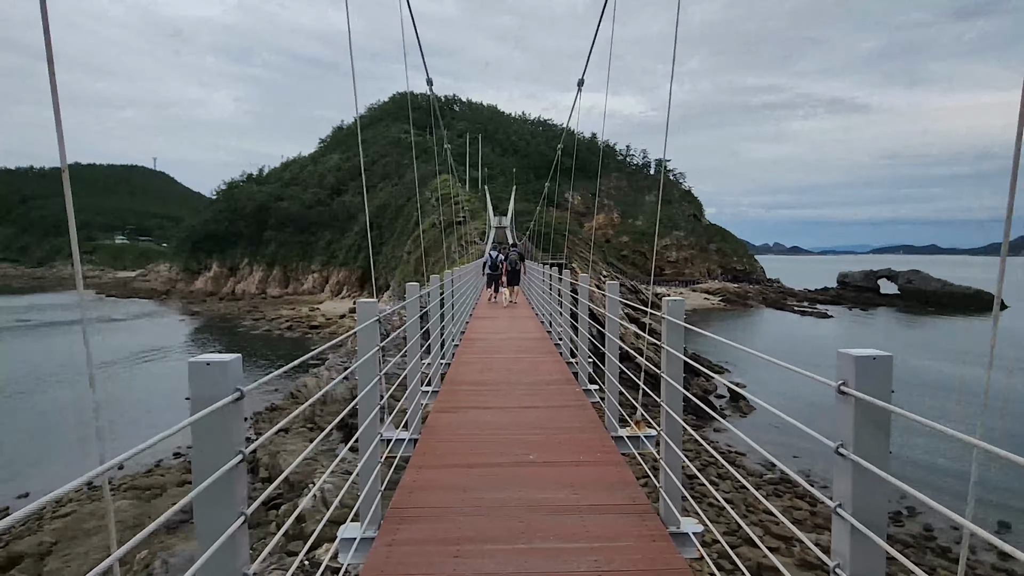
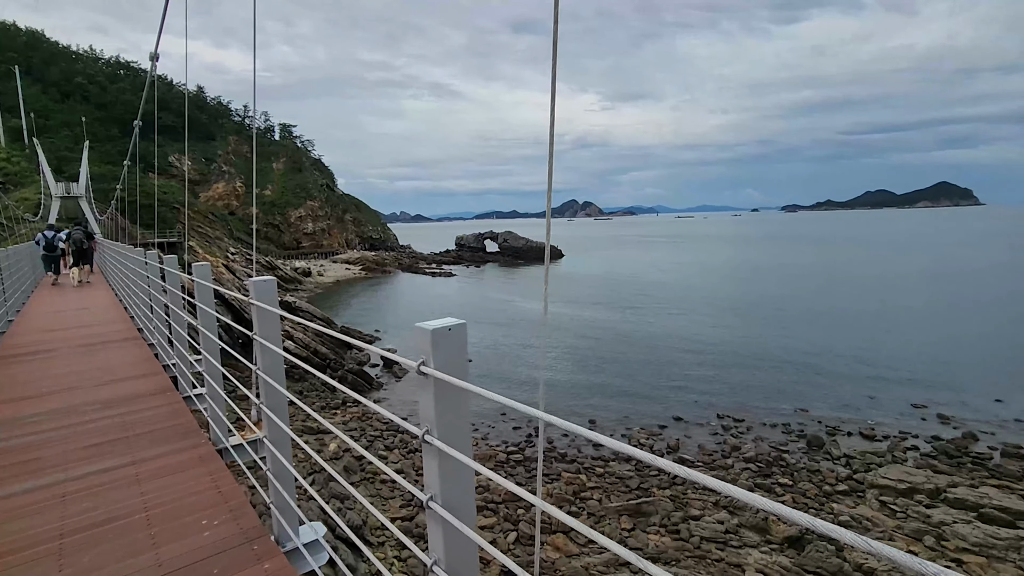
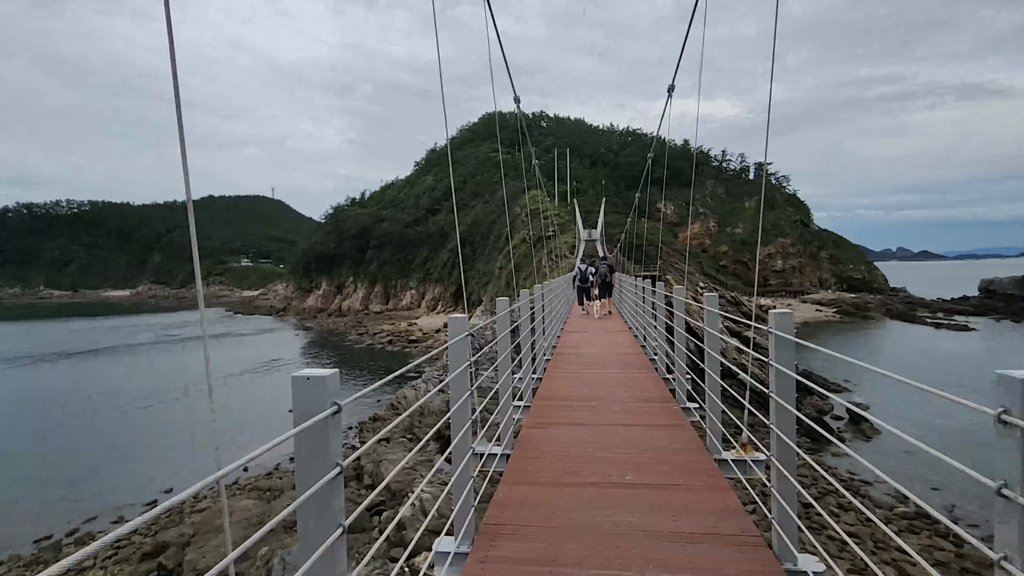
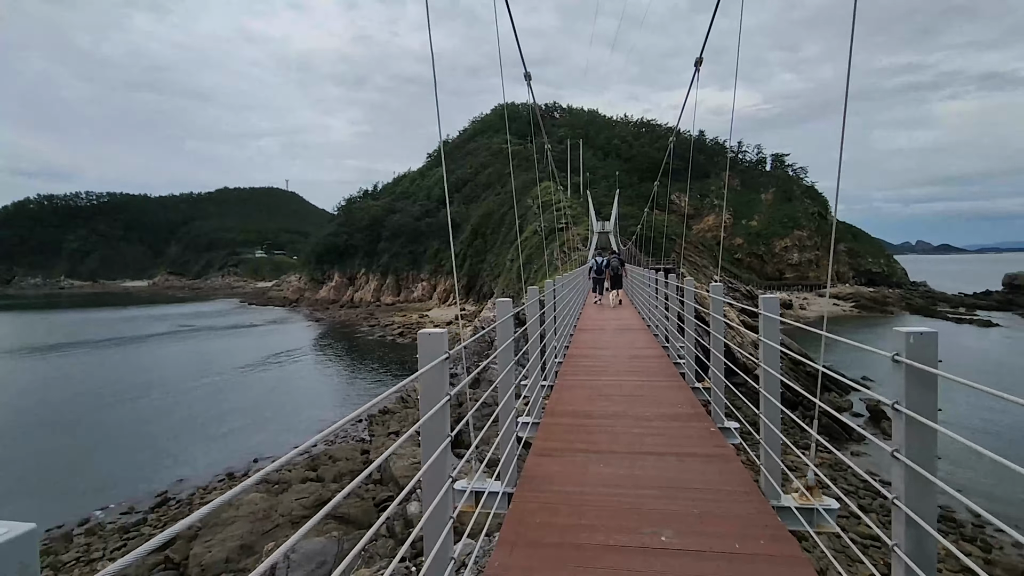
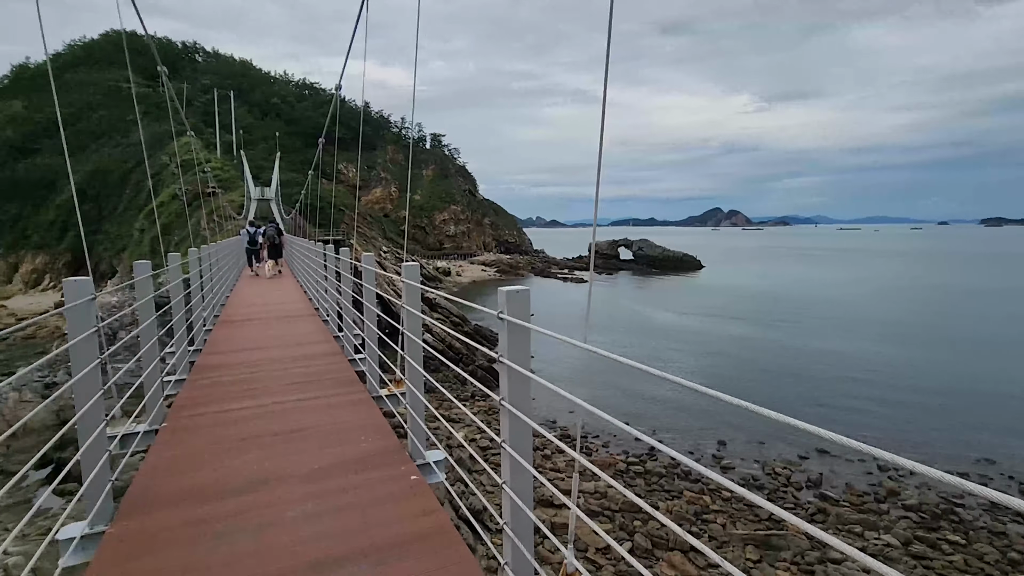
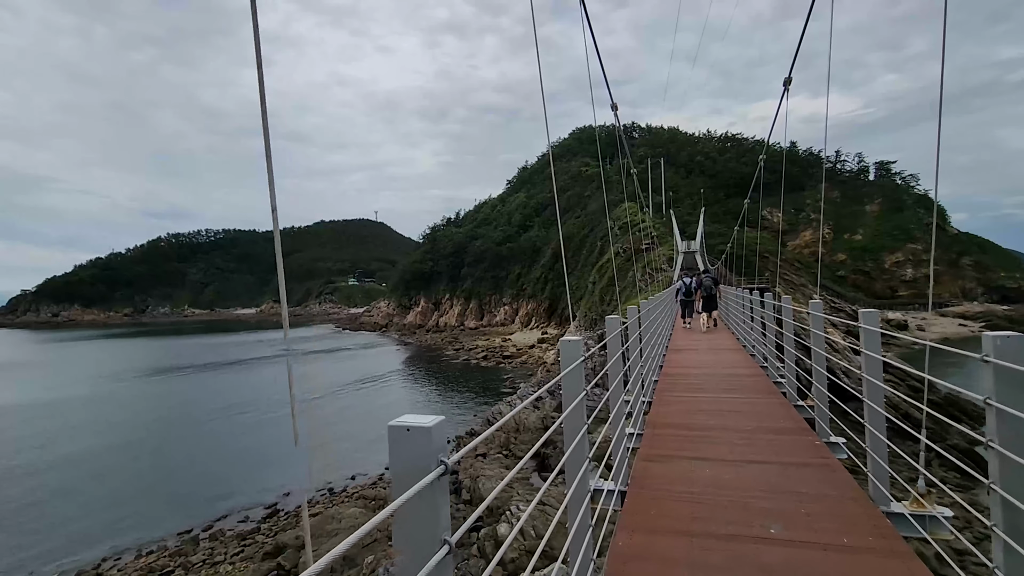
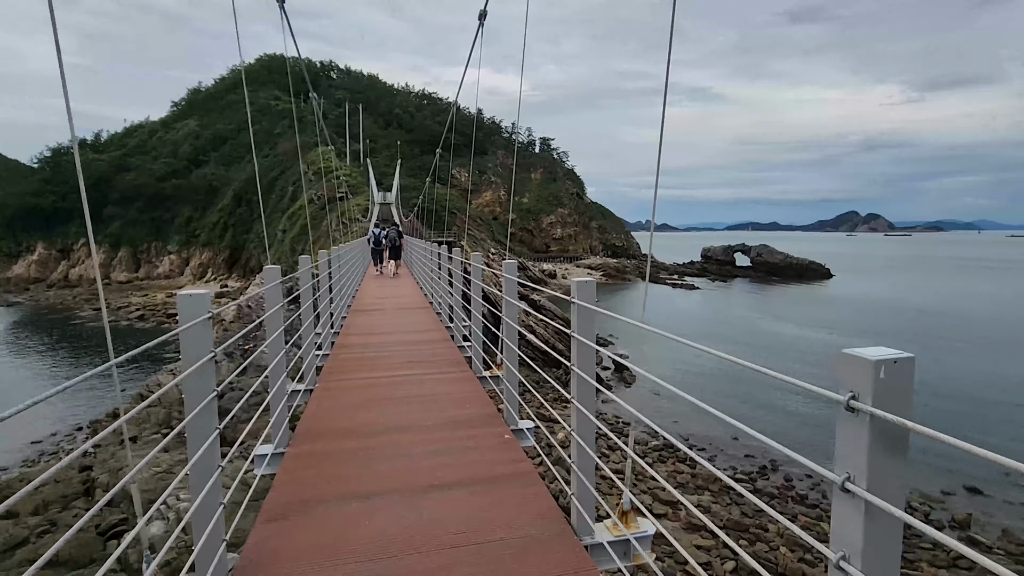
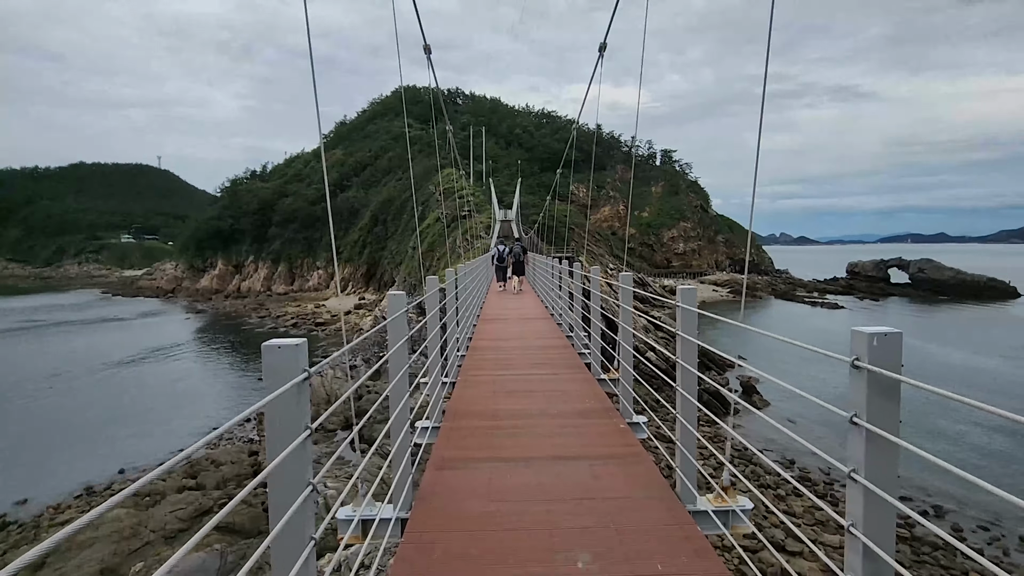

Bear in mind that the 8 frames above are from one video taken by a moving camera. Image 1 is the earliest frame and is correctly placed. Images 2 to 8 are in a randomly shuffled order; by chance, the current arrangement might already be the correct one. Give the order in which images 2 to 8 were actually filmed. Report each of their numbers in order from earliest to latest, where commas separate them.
3, 6, 4, 8, 7, 5, 2
